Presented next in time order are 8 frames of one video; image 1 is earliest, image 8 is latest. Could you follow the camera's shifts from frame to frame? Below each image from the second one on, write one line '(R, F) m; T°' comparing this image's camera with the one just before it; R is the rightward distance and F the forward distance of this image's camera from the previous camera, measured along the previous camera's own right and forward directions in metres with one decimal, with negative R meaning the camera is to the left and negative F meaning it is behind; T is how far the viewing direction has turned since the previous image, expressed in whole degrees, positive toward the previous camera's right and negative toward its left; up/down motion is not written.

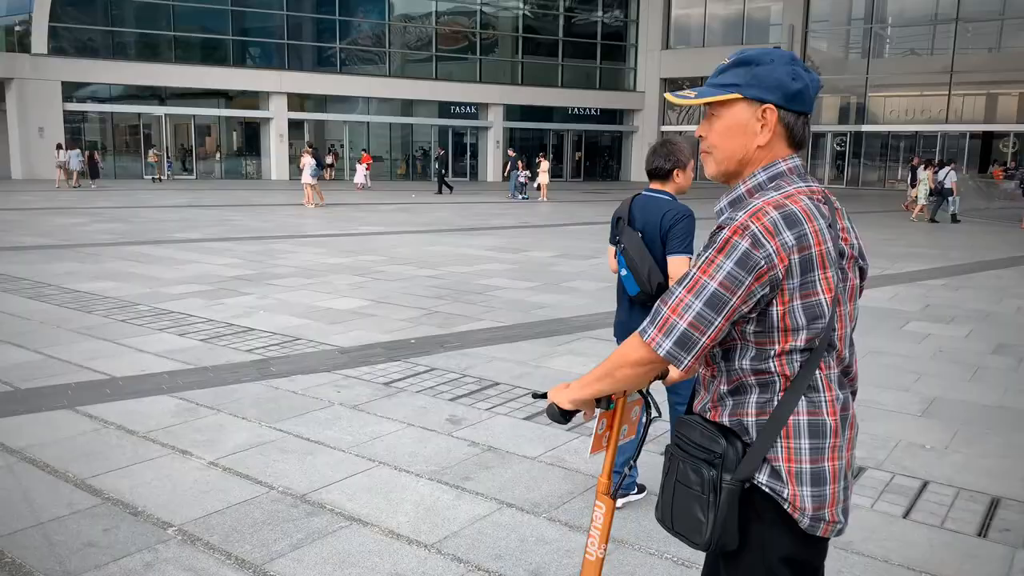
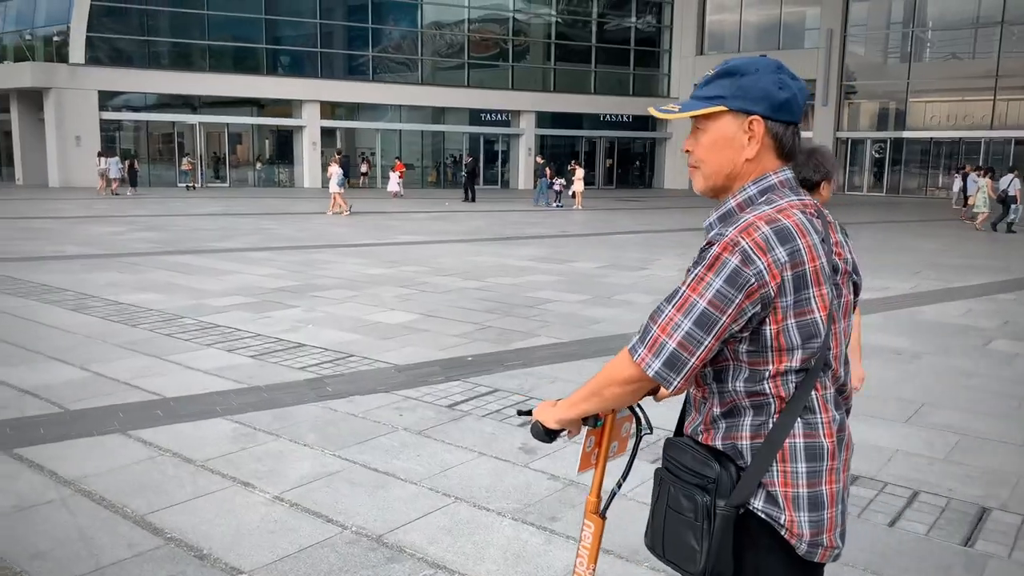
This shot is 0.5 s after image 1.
(-0.3, +0.4) m; -2°
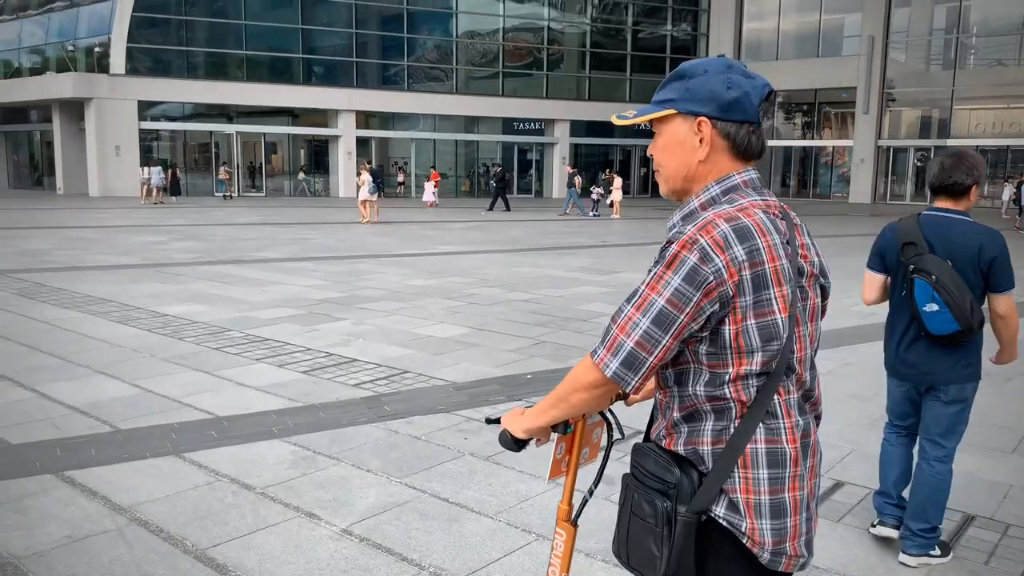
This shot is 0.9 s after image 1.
(-0.3, +0.3) m; -2°
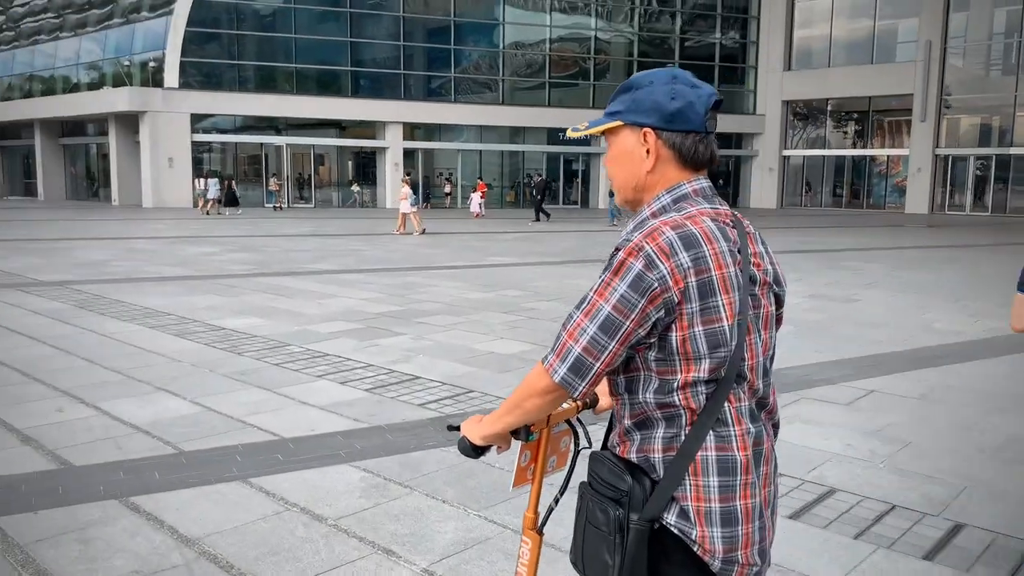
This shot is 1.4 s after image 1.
(-0.2, +0.3) m; -3°
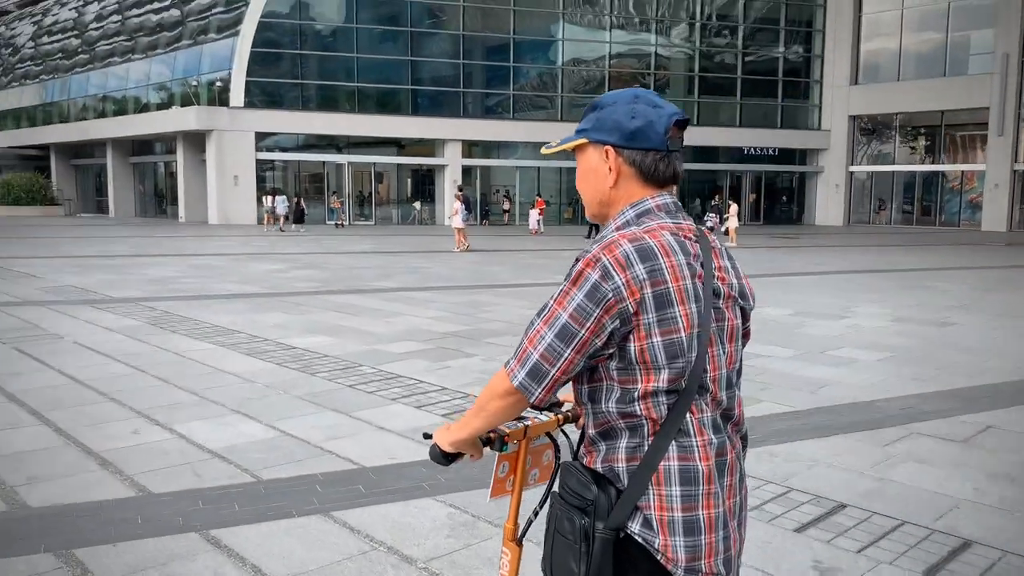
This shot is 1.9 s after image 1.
(-0.3, +0.3) m; -4°
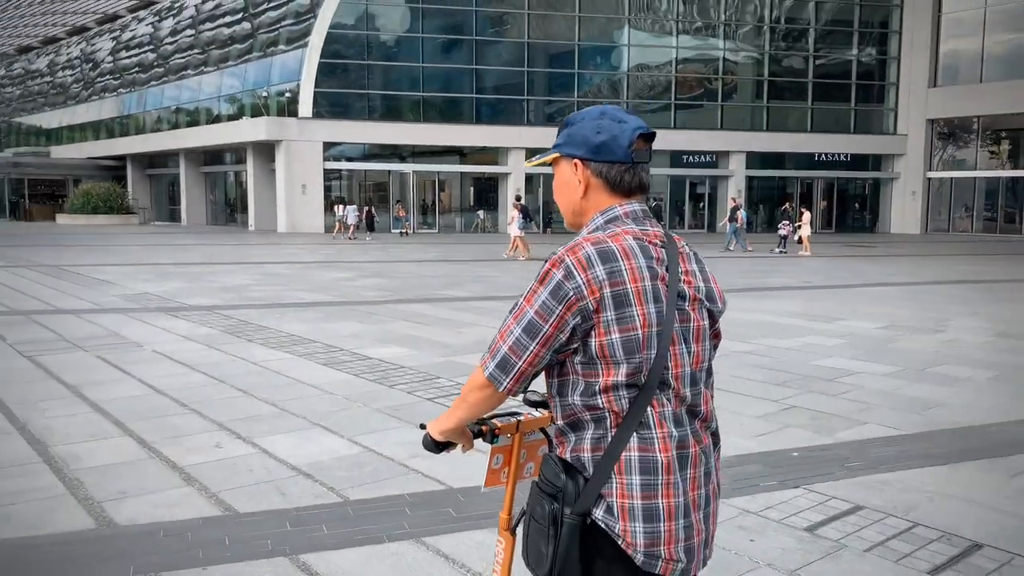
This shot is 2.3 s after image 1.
(-0.2, +0.3) m; -4°
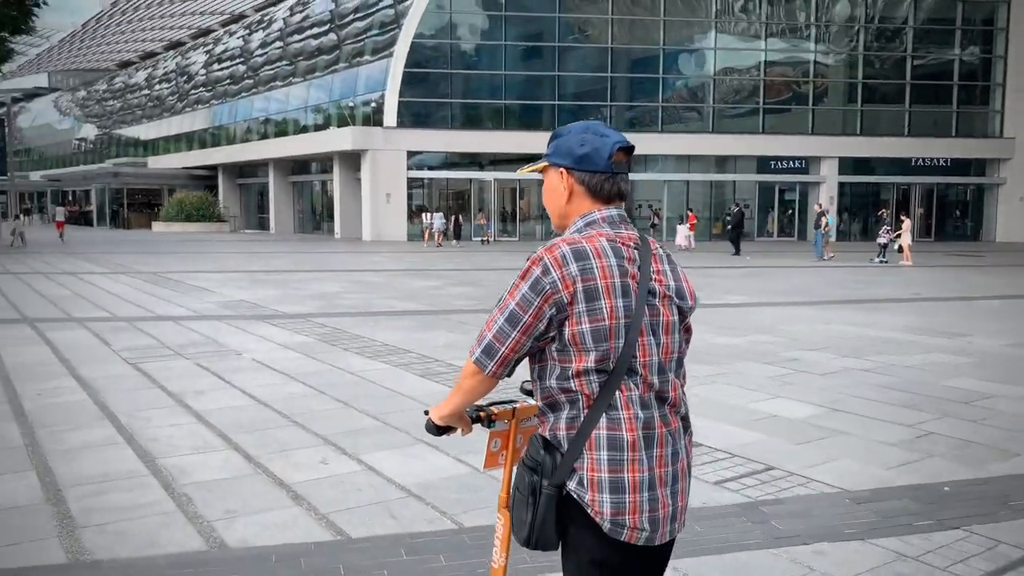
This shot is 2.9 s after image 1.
(-0.3, +0.3) m; -5°
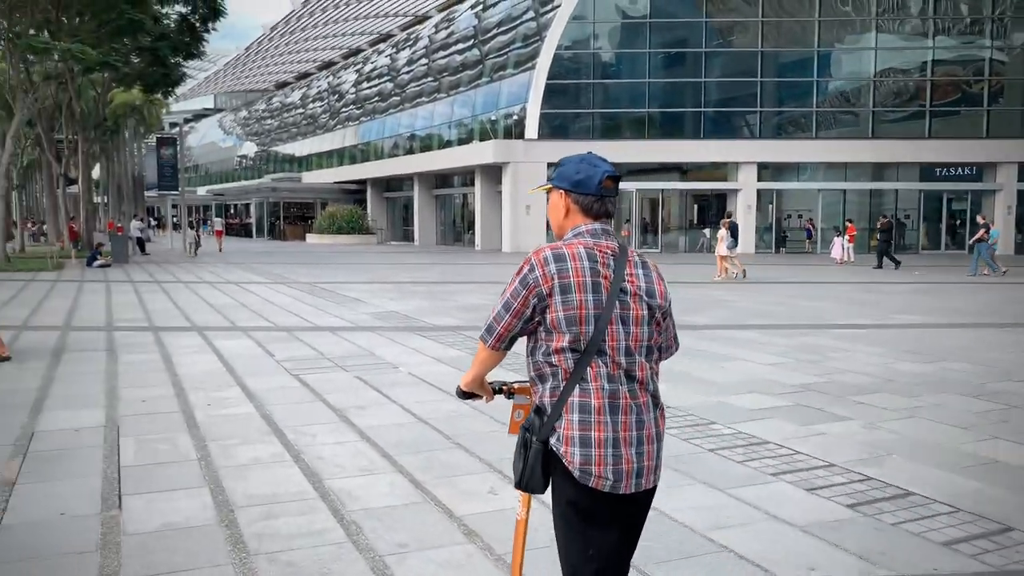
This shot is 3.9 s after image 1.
(-0.3, +0.4) m; -9°
